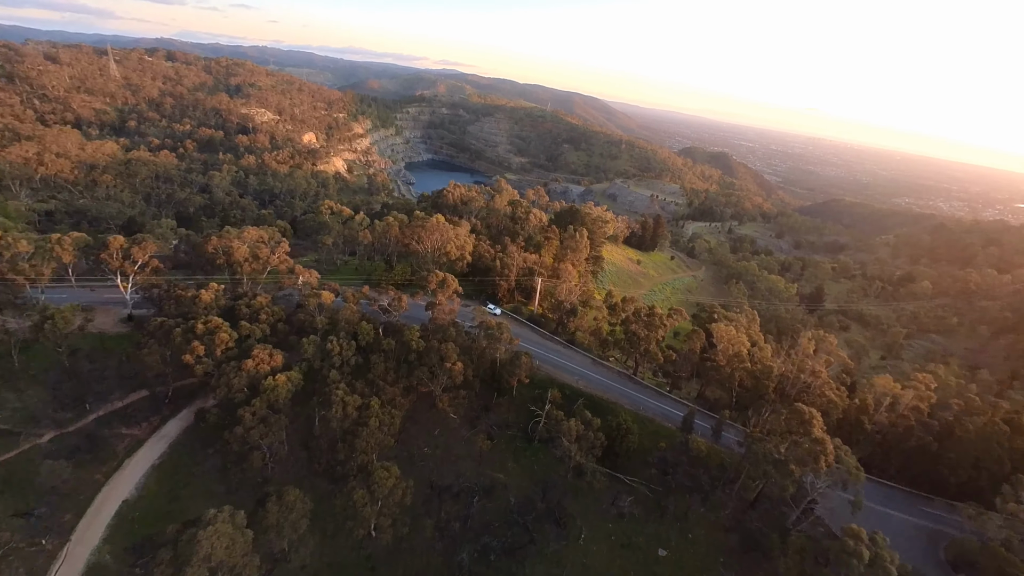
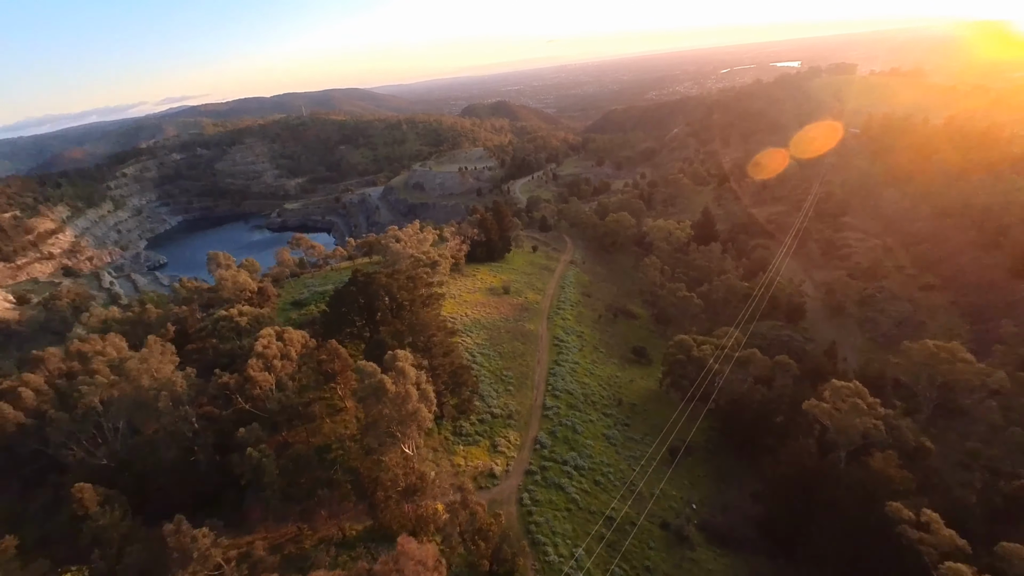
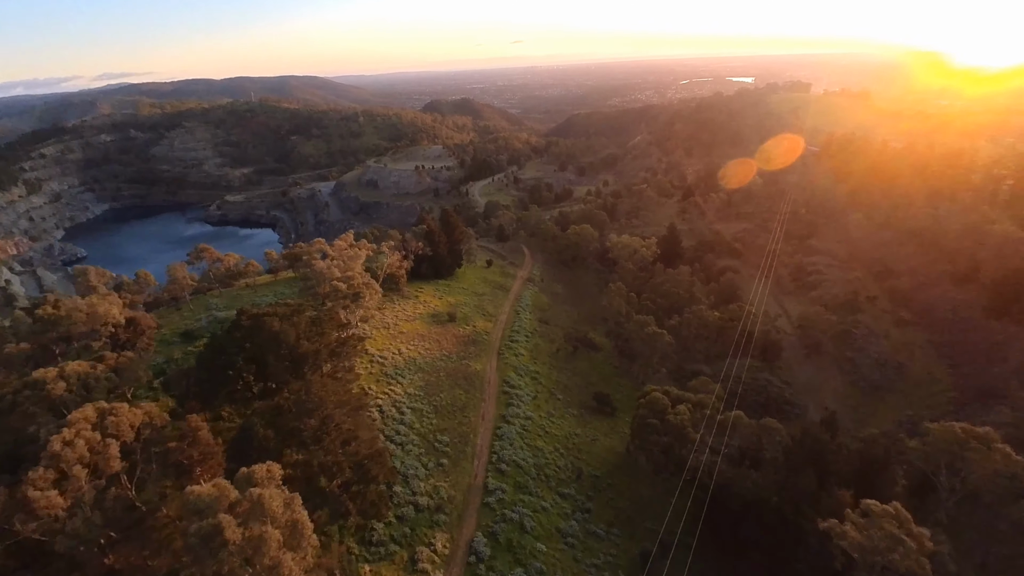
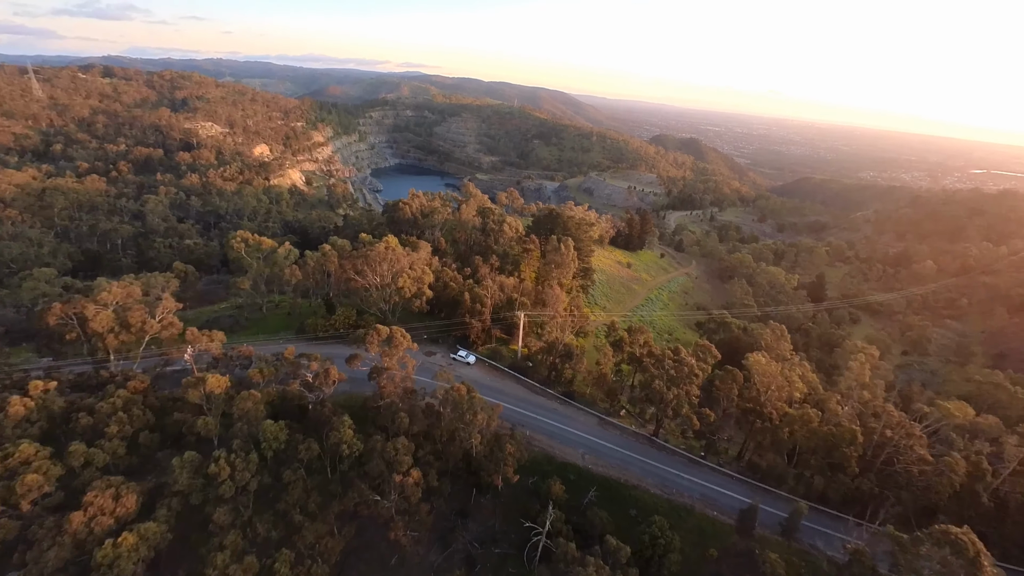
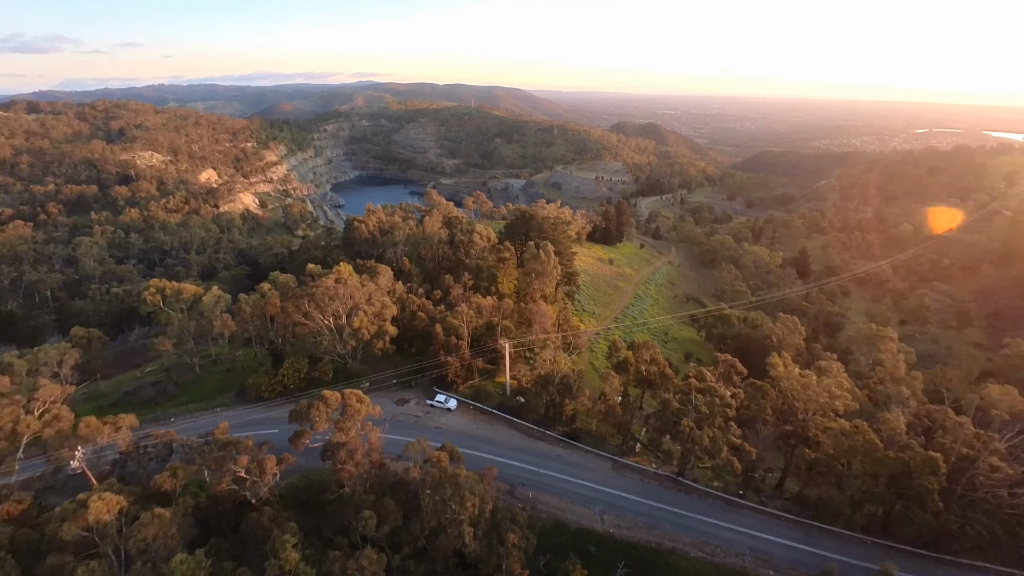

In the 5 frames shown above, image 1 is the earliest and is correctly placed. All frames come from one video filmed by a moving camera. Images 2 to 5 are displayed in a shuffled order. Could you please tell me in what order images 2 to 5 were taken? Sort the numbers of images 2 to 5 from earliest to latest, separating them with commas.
4, 5, 2, 3
